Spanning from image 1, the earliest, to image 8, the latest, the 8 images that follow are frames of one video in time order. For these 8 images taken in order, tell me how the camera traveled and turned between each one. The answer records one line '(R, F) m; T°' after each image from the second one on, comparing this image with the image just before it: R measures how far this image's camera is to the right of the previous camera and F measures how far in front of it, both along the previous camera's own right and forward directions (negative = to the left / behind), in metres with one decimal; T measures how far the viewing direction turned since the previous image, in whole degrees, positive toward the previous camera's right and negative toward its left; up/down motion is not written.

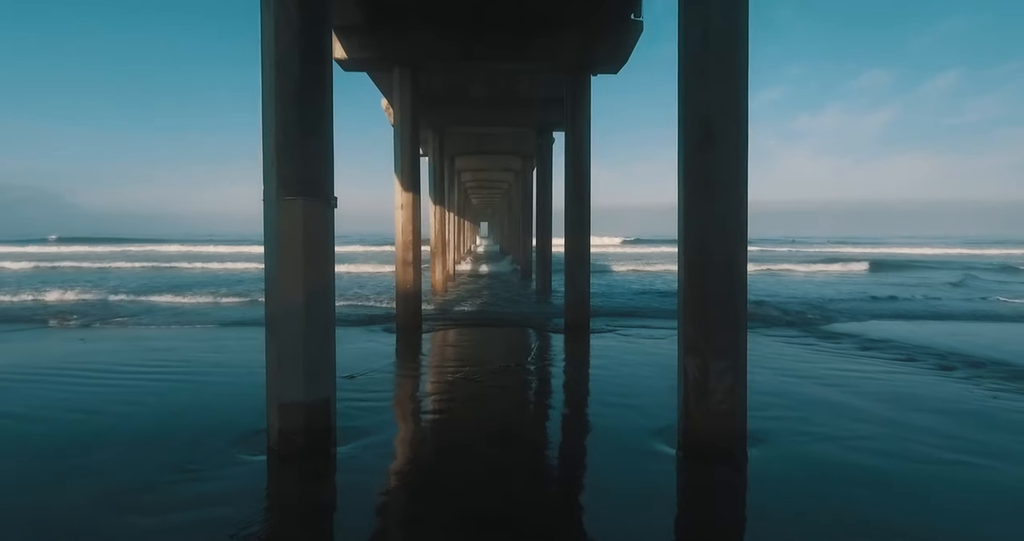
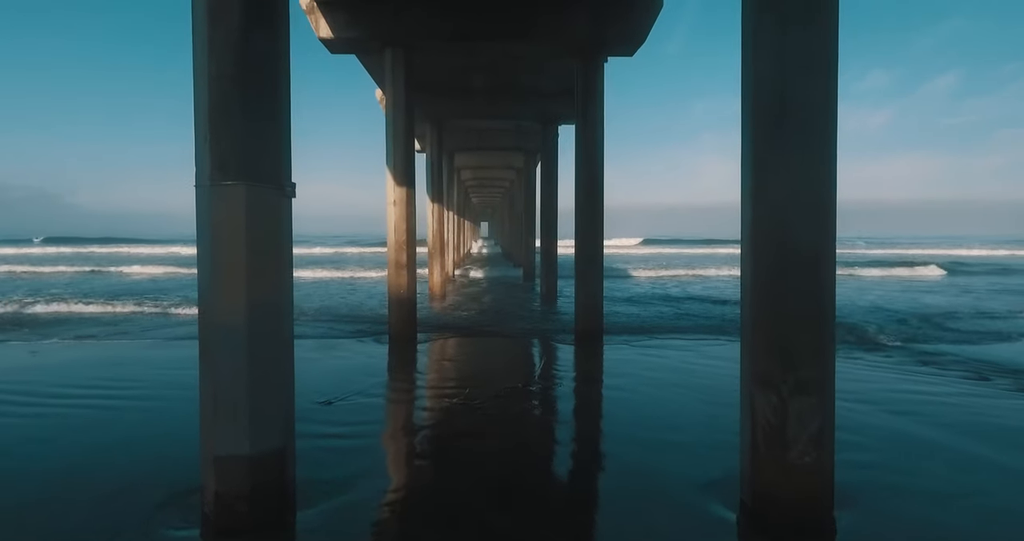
(-0.1, +1.0) m; 0°
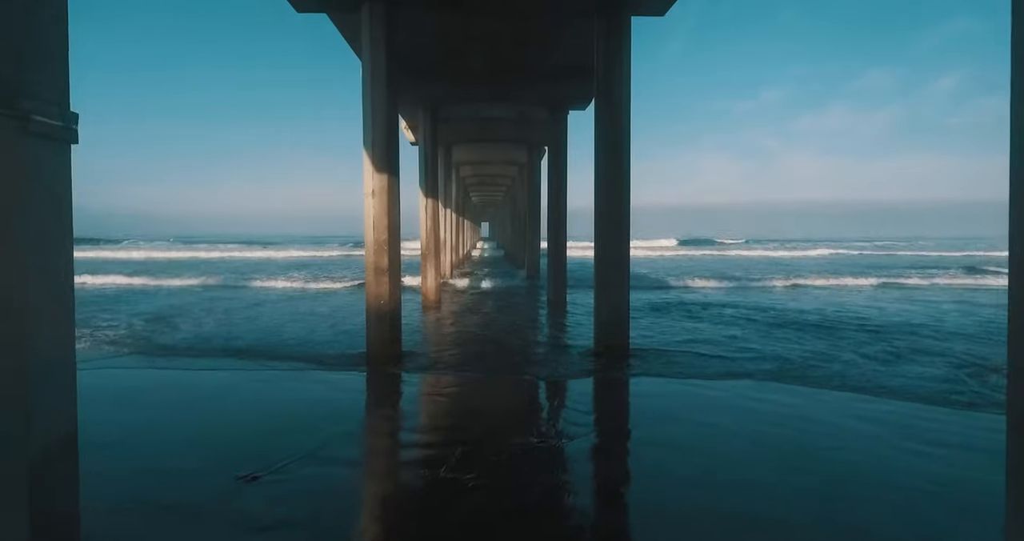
(-0.1, +1.7) m; 0°
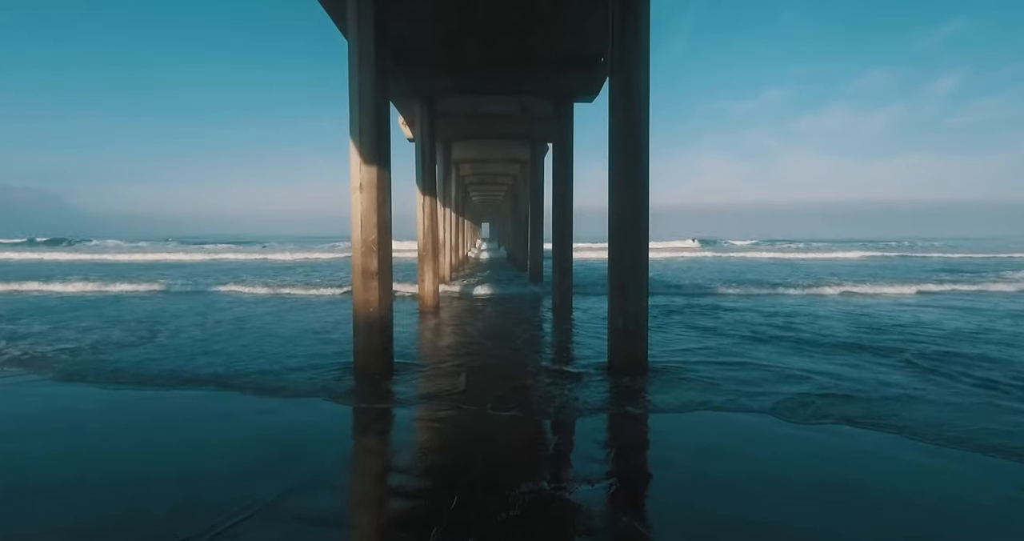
(0.0, +0.8) m; 0°
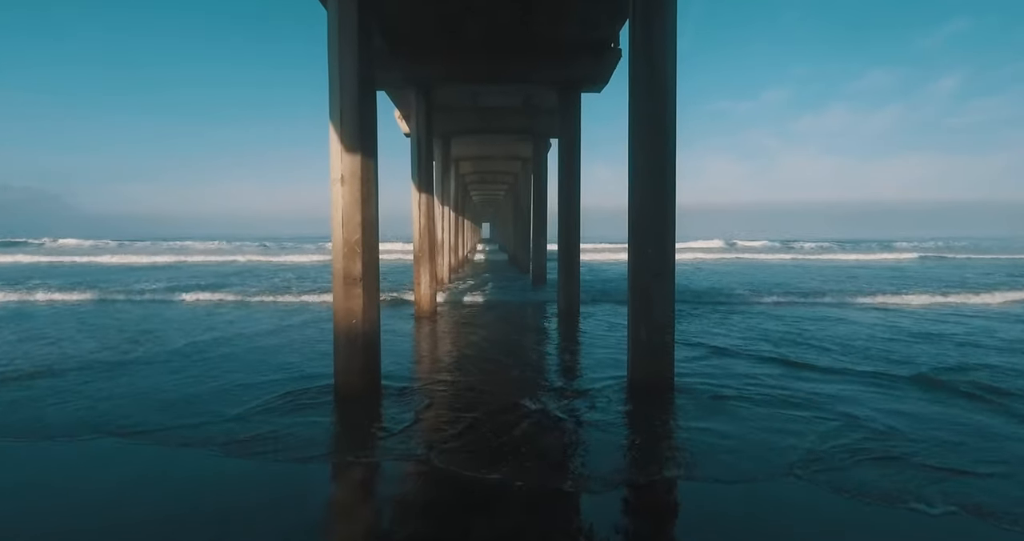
(-0.1, +0.9) m; 0°
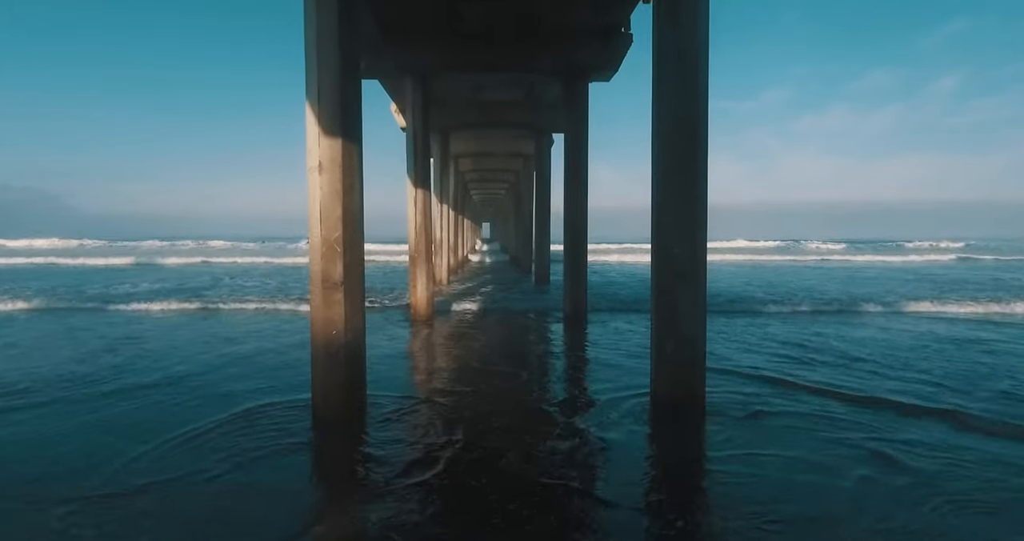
(0.0, +0.8) m; 0°
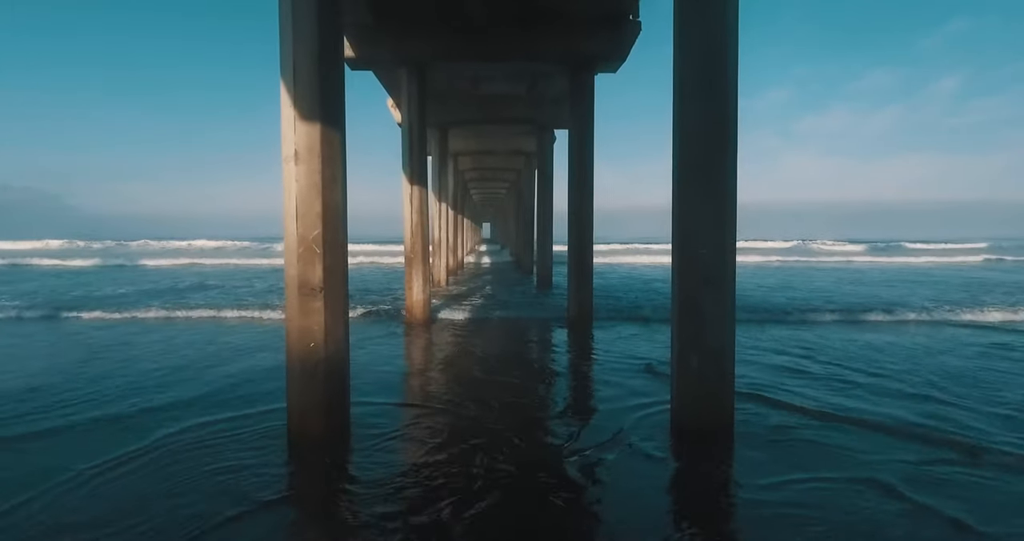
(0.0, +0.6) m; 0°
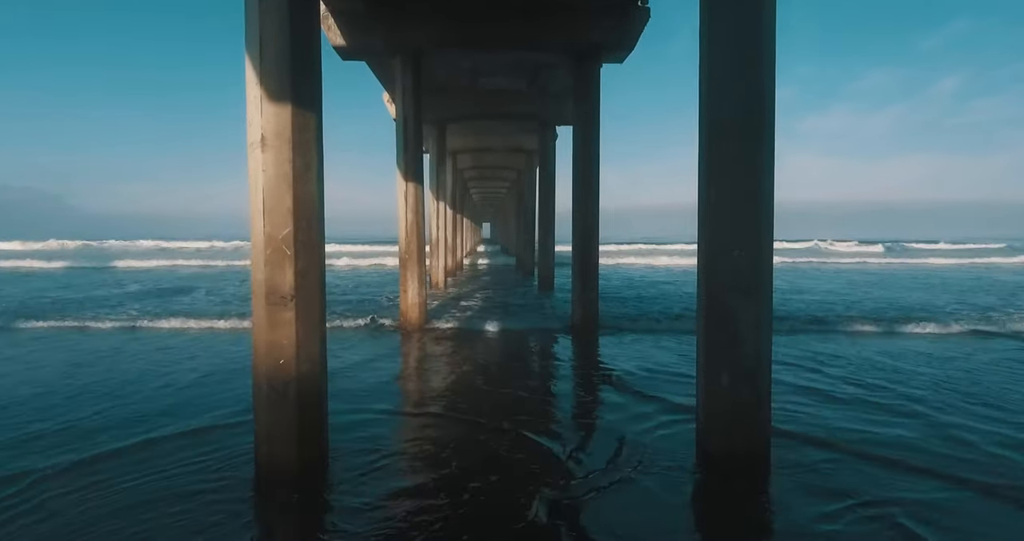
(0.0, +0.6) m; 0°
